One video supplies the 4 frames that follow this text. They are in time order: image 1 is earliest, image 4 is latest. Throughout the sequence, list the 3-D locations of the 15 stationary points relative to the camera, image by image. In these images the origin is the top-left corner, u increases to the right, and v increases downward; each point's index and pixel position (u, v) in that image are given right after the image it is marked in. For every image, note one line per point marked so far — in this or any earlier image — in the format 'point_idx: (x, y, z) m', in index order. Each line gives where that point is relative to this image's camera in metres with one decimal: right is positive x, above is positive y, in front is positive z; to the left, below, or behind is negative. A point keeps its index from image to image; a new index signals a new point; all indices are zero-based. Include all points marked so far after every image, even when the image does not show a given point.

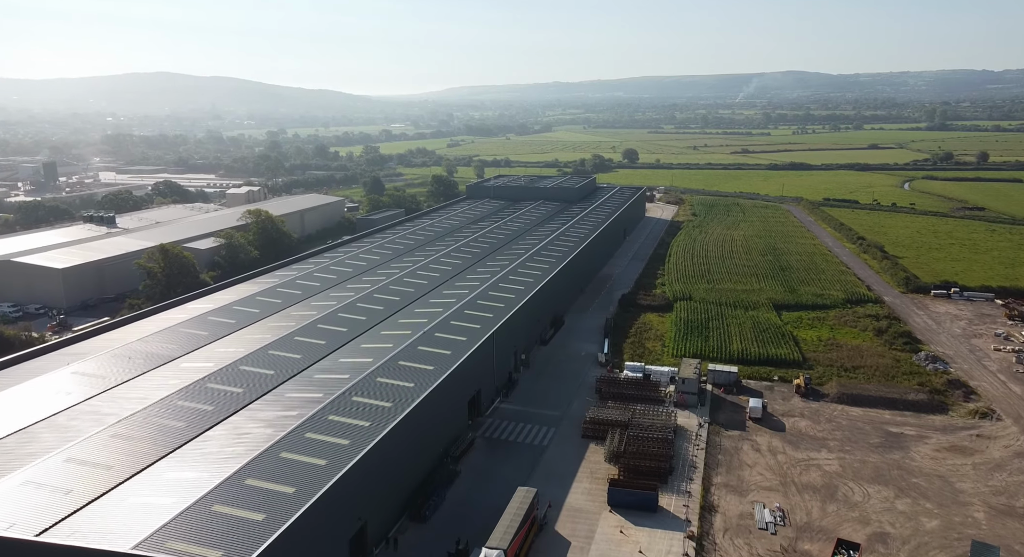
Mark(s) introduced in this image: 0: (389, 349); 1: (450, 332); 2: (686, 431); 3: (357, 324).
0: (-3.2, -1.9, +16.6) m
1: (-1.7, -1.5, +17.7) m
2: (+4.1, -3.6, +15.6) m
3: (-4.4, -1.4, +18.6) m
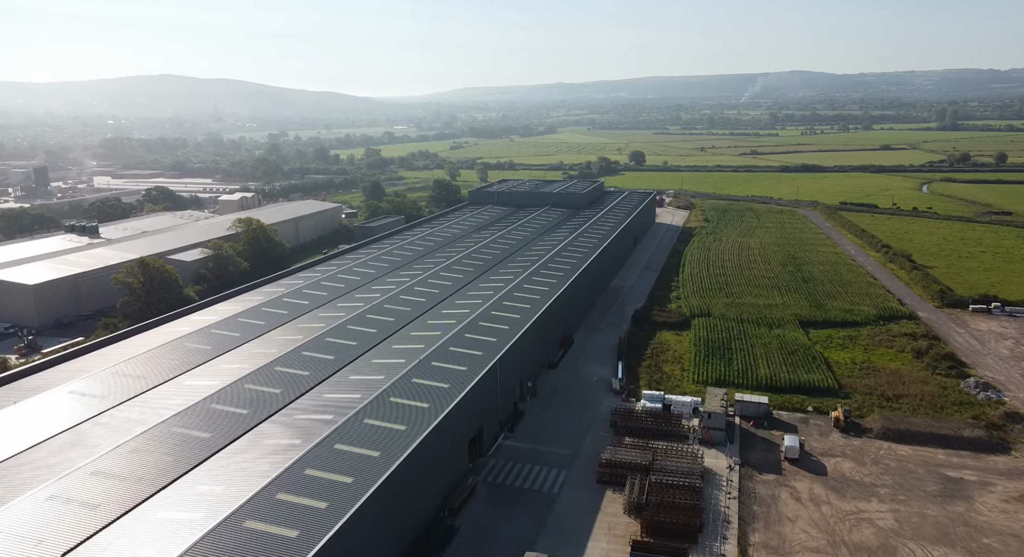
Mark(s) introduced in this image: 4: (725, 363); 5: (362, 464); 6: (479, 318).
0: (-3.0, -2.4, +14.8) m
1: (-1.5, -2.0, +15.9) m
2: (+4.3, -4.1, +13.8) m
3: (-4.3, -1.9, +16.9) m
4: (+6.3, -2.5, +19.4) m
5: (-2.6, -3.2, +11.5) m
6: (-1.0, -1.2, +18.8) m
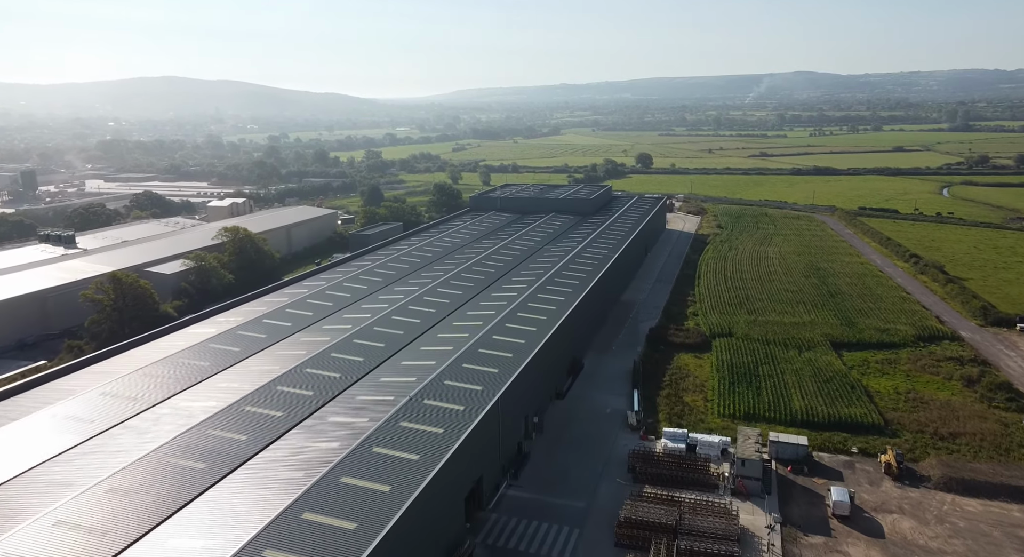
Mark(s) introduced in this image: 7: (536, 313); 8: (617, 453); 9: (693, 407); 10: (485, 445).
0: (-3.0, -2.9, +12.9) m
1: (-1.4, -2.6, +14.0) m
2: (+4.3, -4.7, +11.9) m
3: (-4.2, -2.4, +15.0) m
4: (+6.4, -3.0, +17.4) m
5: (-2.6, -3.8, +9.5) m
6: (-0.9, -1.7, +16.8) m
7: (+0.7, -1.0, +19.3) m
8: (+2.4, -4.0, +15.0) m
9: (+4.7, -3.3, +17.0) m
10: (-0.5, -3.4, +13.3) m
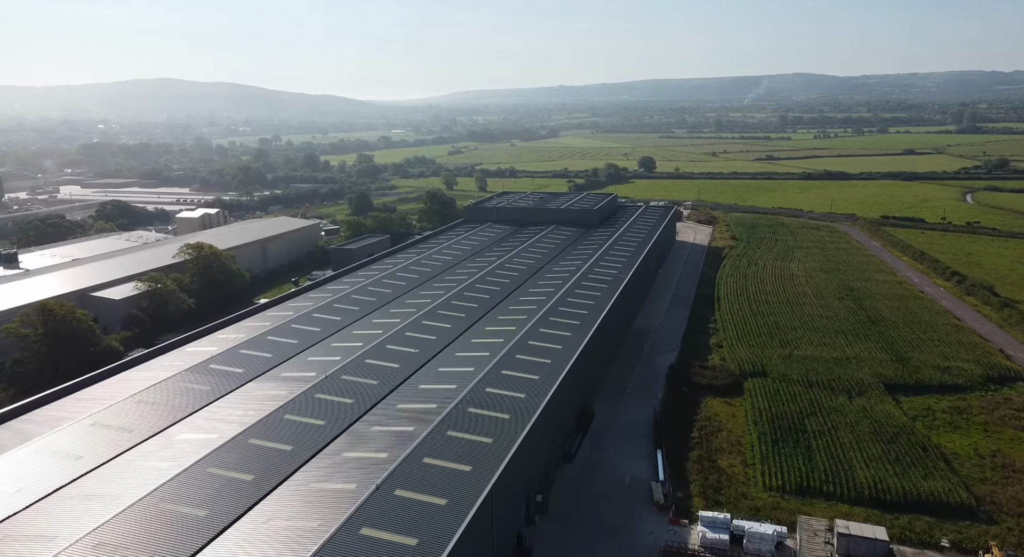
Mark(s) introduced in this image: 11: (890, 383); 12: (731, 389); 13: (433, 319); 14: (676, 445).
0: (-3.0, -3.8, +9.7) m
1: (-1.5, -3.4, +10.8) m
2: (+4.3, -5.5, +8.7) m
3: (-4.2, -3.3, +11.8) m
4: (+6.3, -3.8, +14.3) m
5: (-2.6, -4.6, +6.4) m
6: (-0.9, -2.6, +13.7) m
7: (+0.7, -1.8, +16.1) m
8: (+2.4, -4.8, +11.9) m
9: (+4.6, -4.2, +13.8) m
10: (-0.6, -4.2, +10.2) m
11: (+10.1, -2.8, +17.6) m
12: (+6.0, -3.0, +17.9) m
13: (-2.4, -1.3, +19.3) m
14: (+3.8, -3.8, +15.1) m
